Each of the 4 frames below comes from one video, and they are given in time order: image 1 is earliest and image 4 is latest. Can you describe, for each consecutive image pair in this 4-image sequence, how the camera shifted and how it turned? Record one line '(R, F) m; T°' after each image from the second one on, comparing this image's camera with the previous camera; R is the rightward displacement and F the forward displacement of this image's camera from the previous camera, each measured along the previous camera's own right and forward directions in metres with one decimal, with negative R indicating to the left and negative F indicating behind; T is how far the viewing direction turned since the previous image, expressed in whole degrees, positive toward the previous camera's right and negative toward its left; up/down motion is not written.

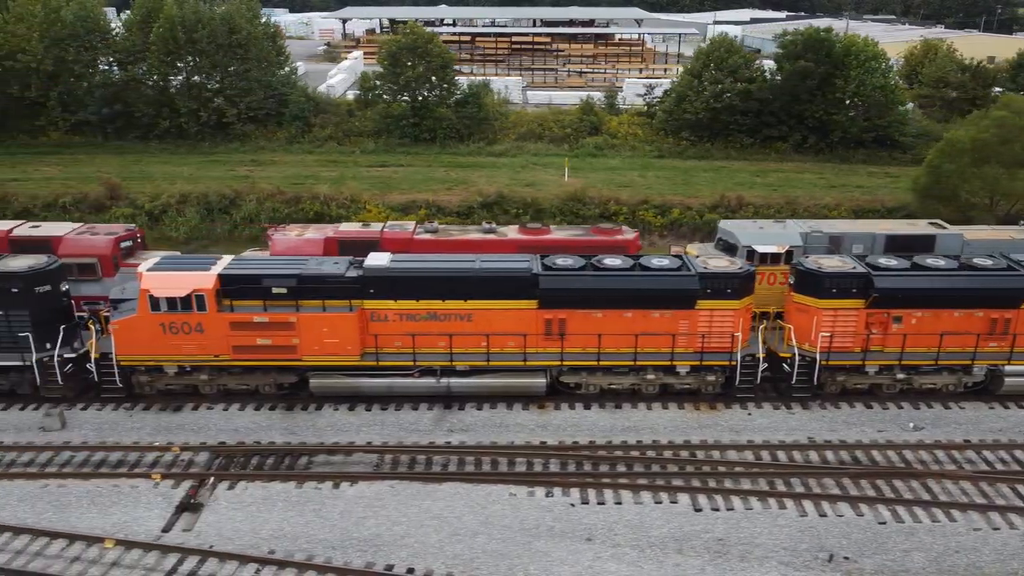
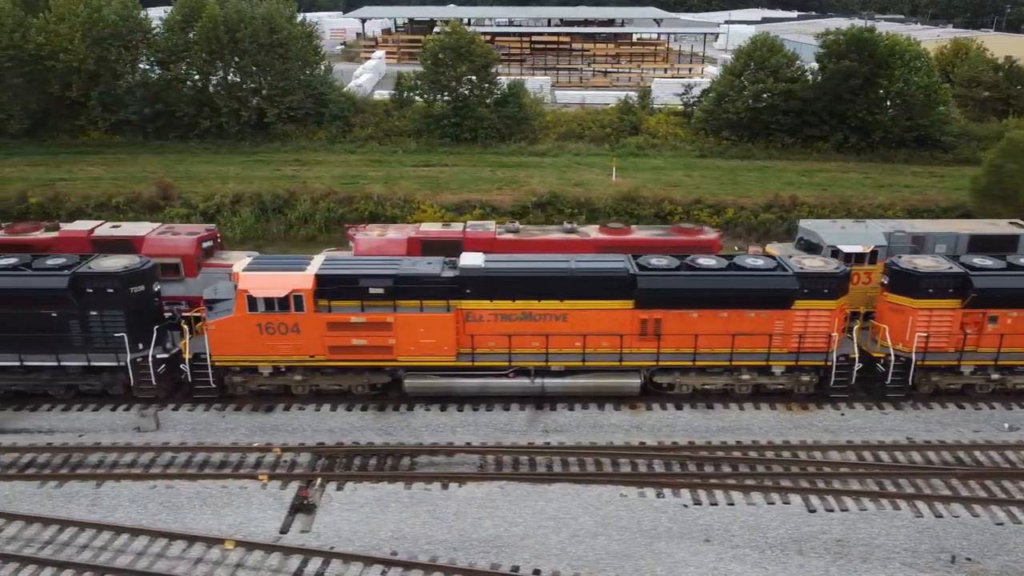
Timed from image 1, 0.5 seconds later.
(-1.7, 0.0) m; 0°
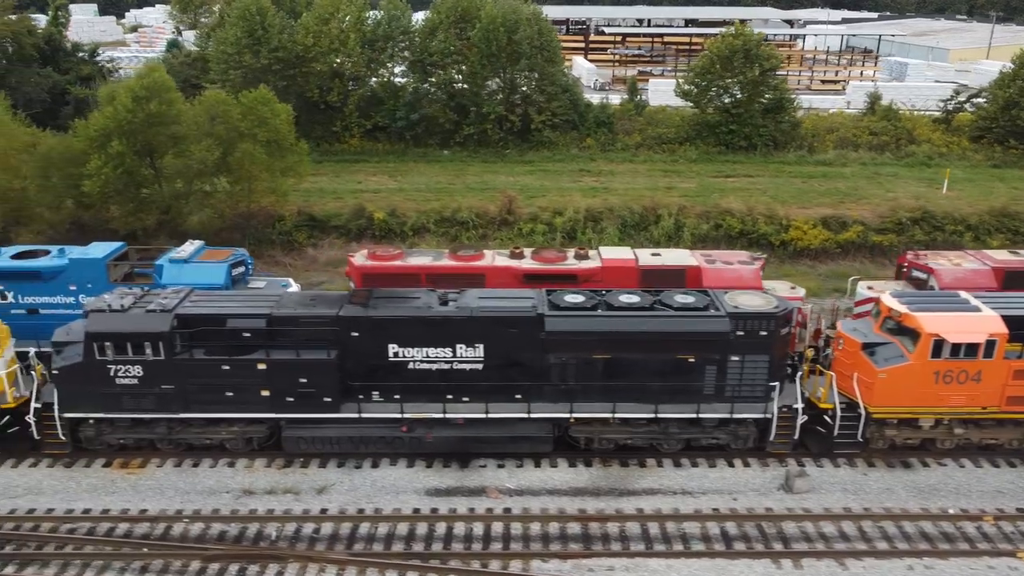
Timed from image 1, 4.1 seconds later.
(-10.9, +1.7) m; 0°
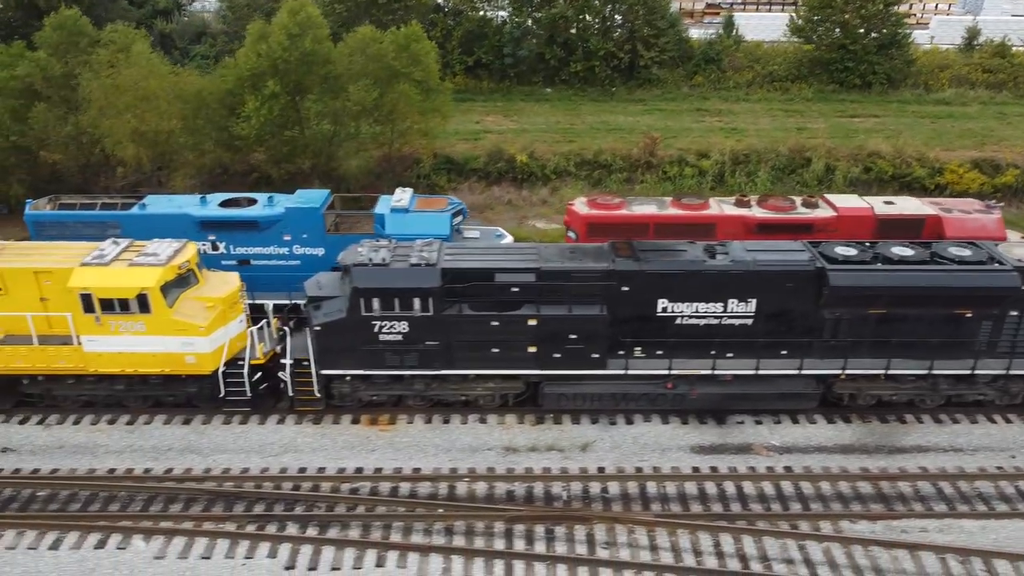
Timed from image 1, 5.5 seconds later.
(-4.1, +0.5) m; 0°
